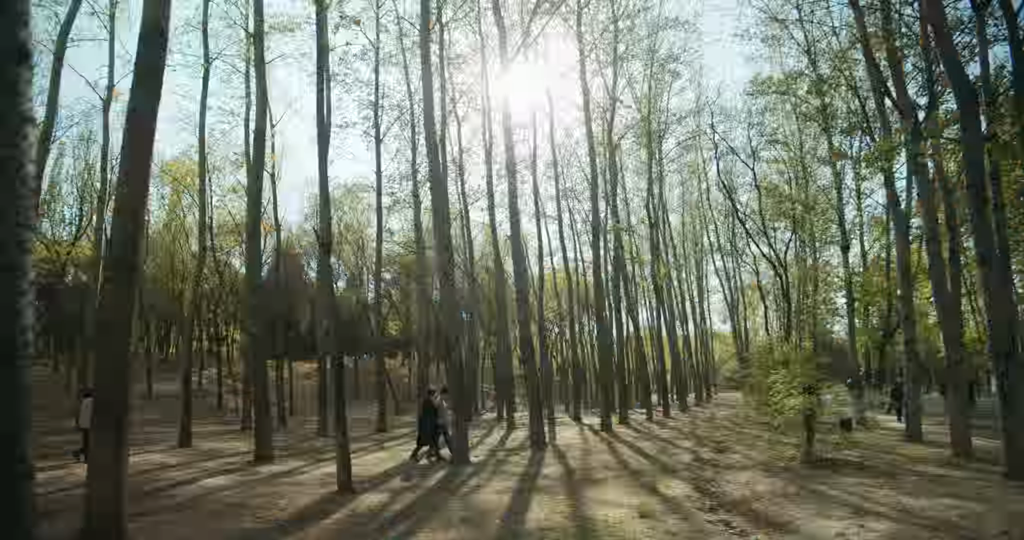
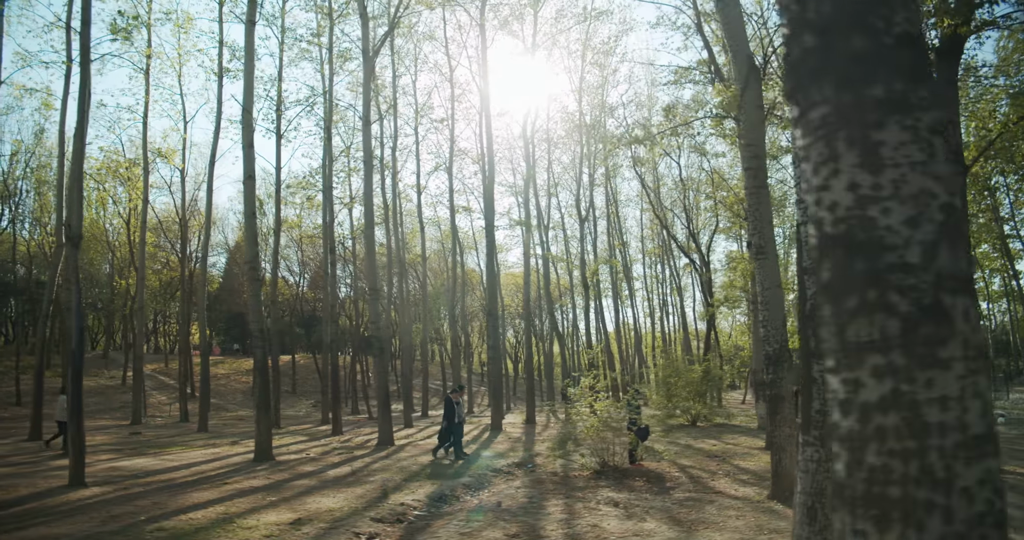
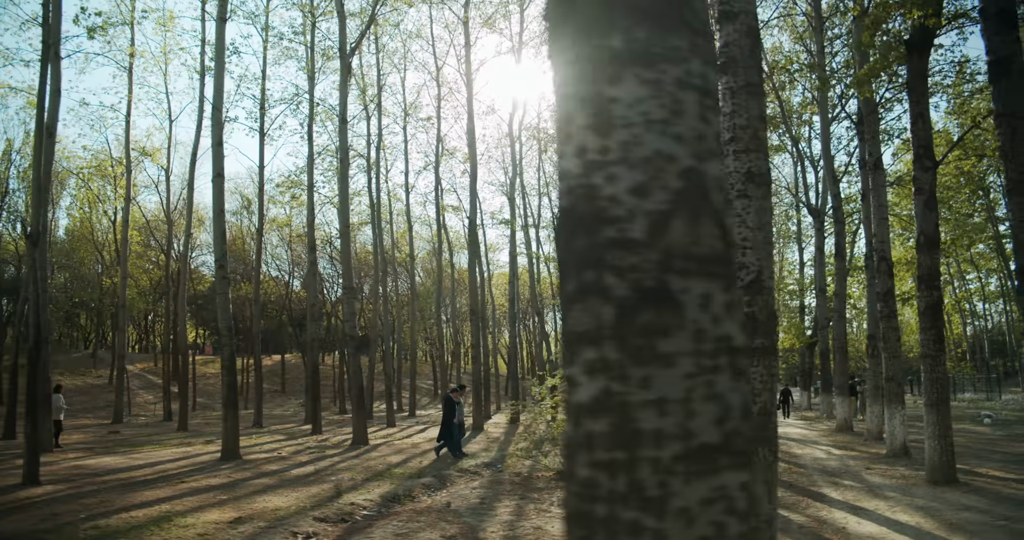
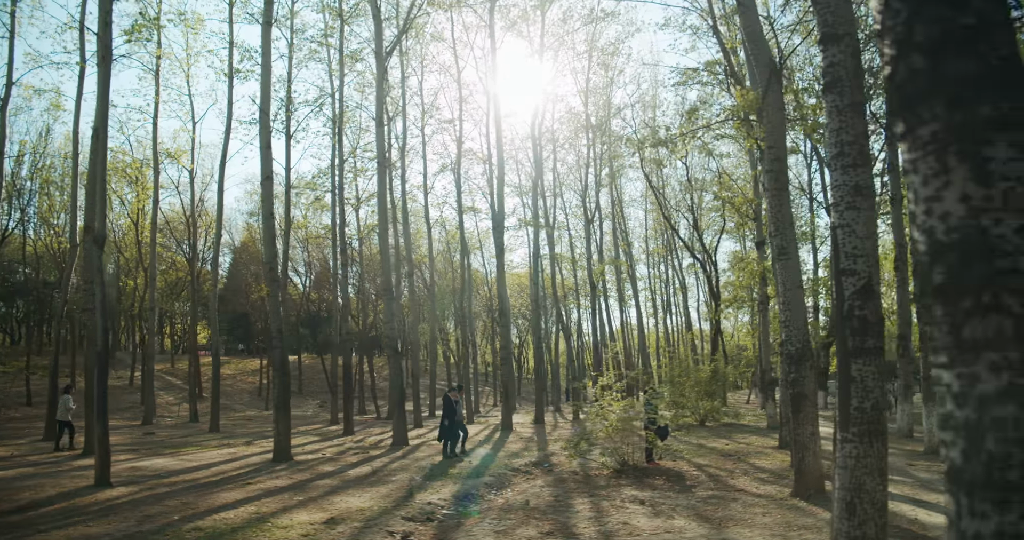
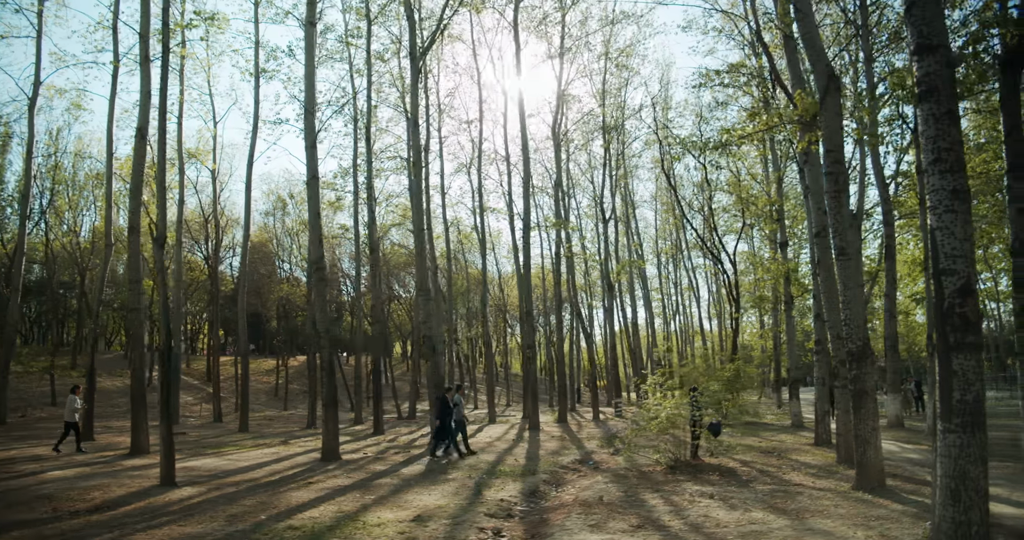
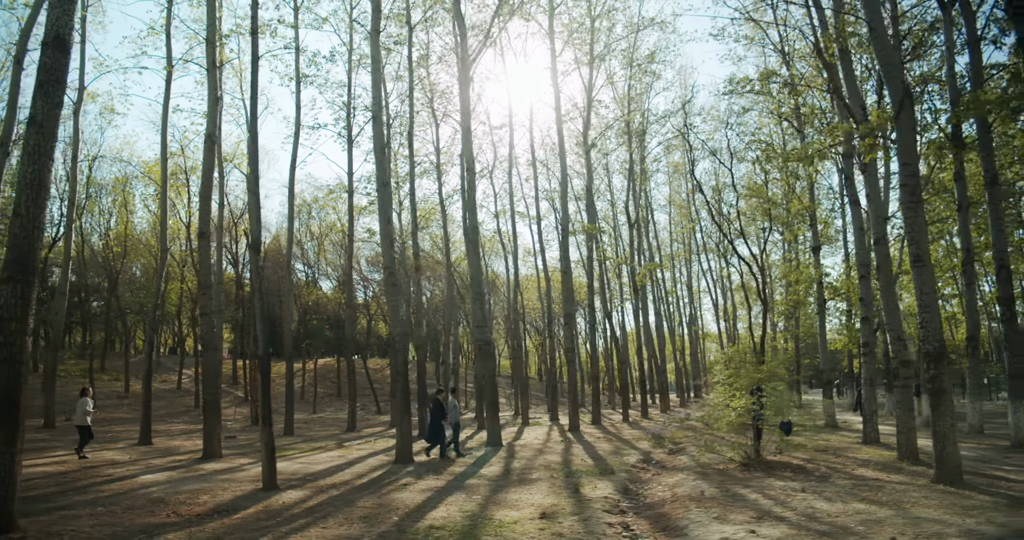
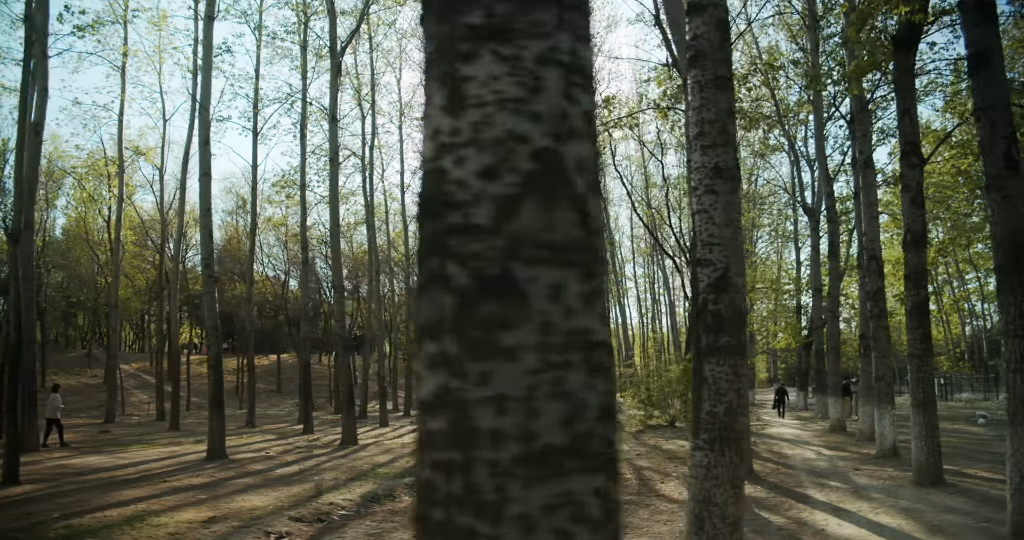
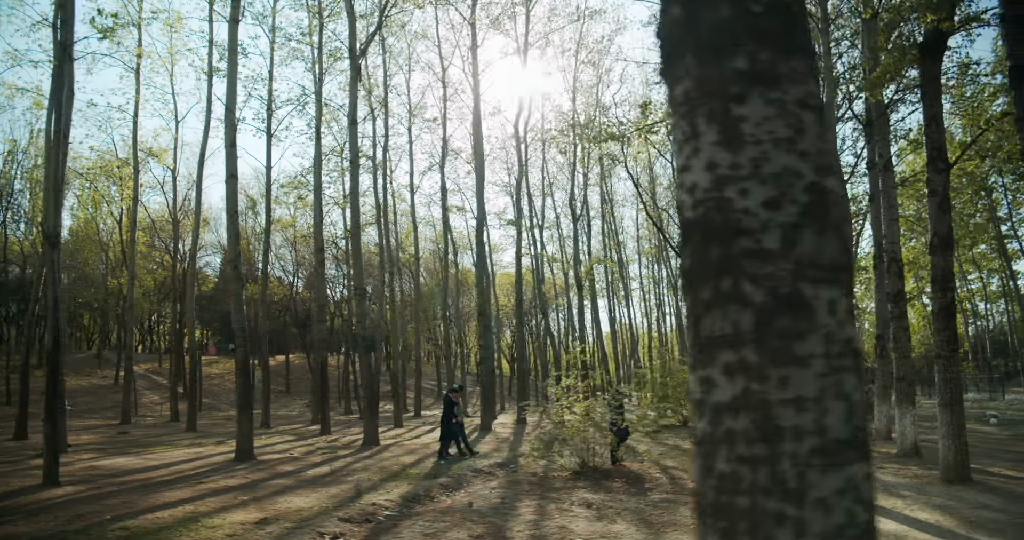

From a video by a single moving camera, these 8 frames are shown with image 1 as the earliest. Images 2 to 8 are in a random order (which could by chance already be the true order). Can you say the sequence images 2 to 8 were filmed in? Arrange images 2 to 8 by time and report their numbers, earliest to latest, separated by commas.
6, 5, 4, 2, 8, 3, 7
